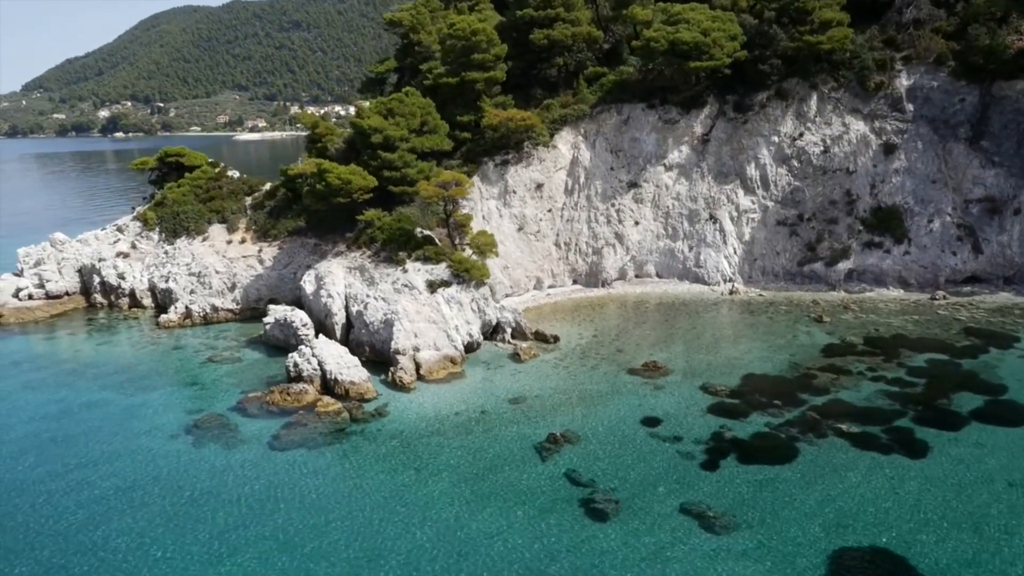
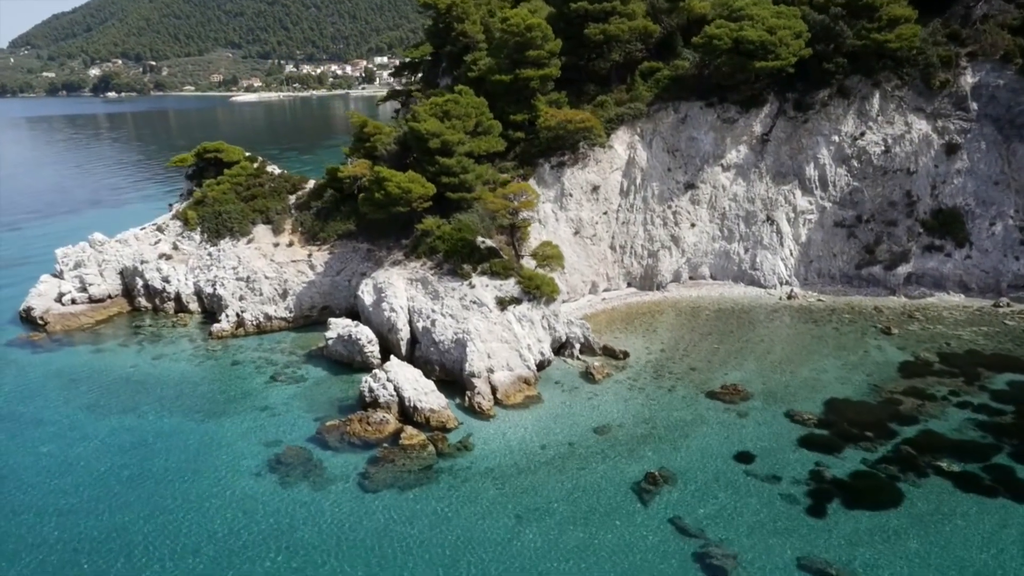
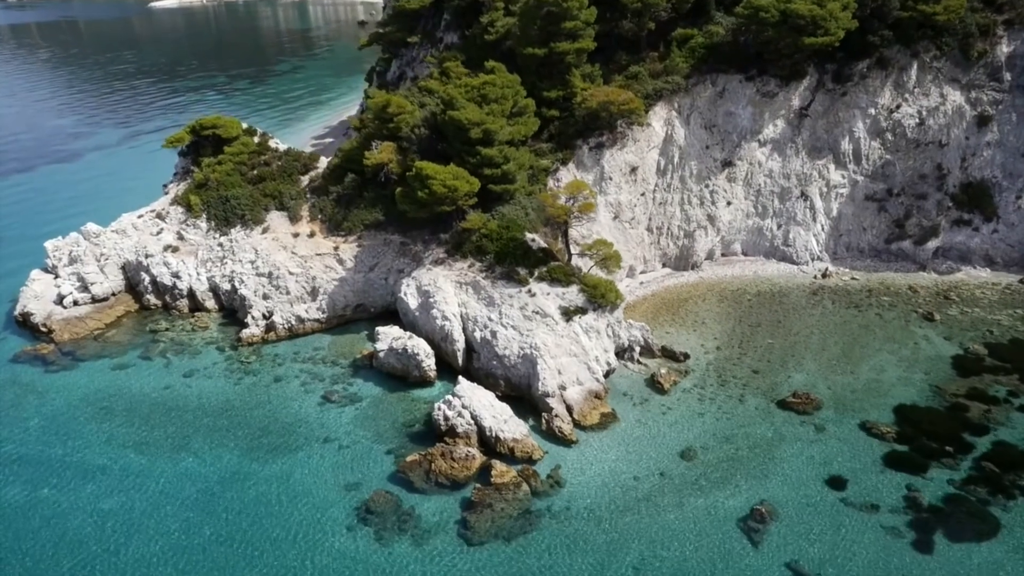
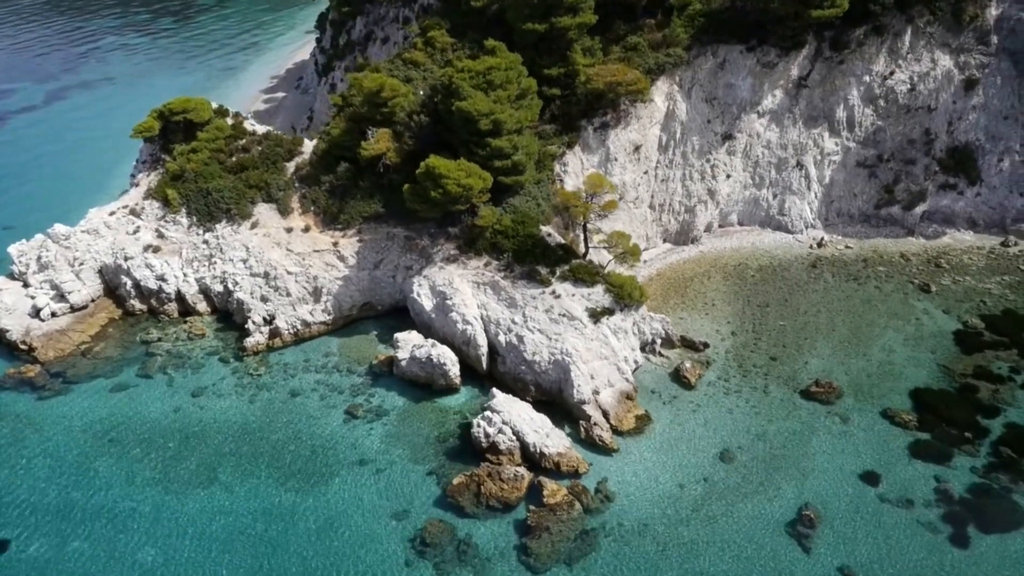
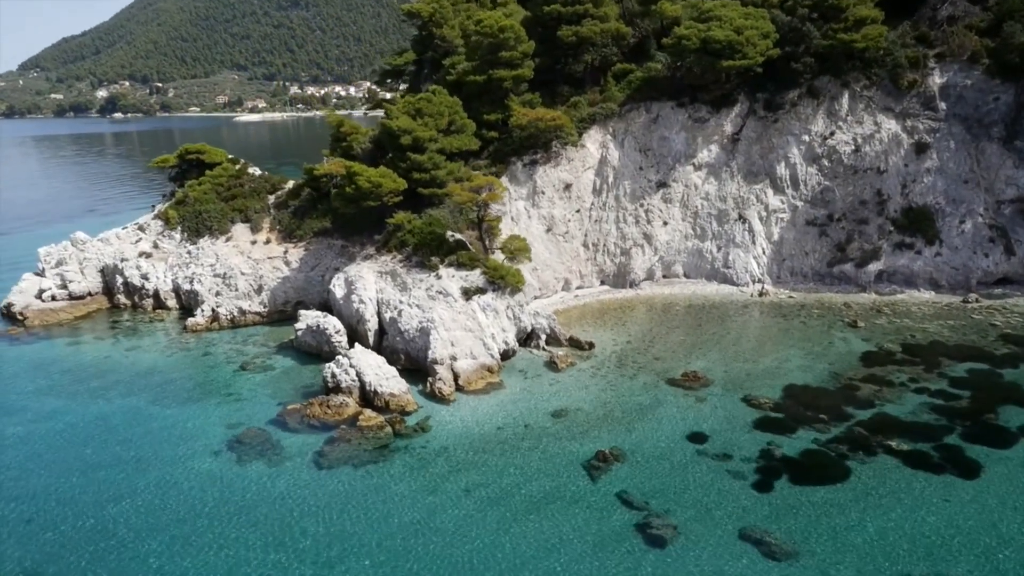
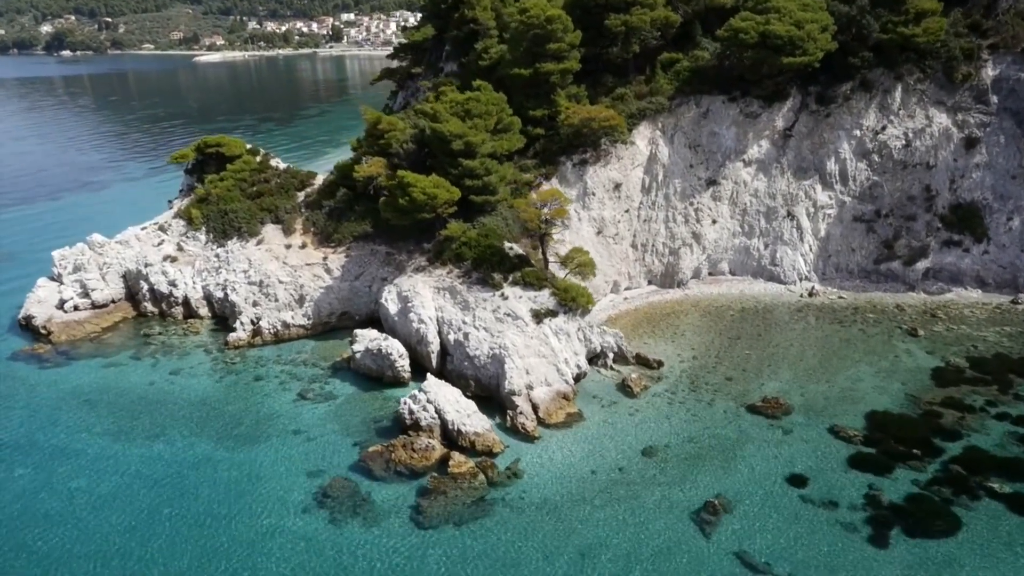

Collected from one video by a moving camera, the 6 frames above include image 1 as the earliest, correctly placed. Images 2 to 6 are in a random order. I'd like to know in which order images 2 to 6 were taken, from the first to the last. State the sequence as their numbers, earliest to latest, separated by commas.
5, 2, 6, 3, 4
